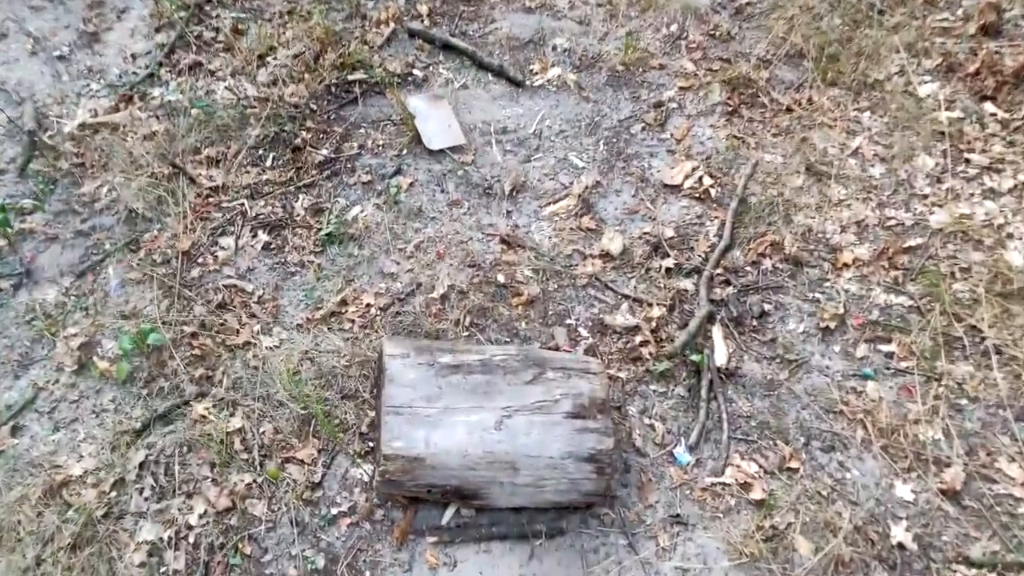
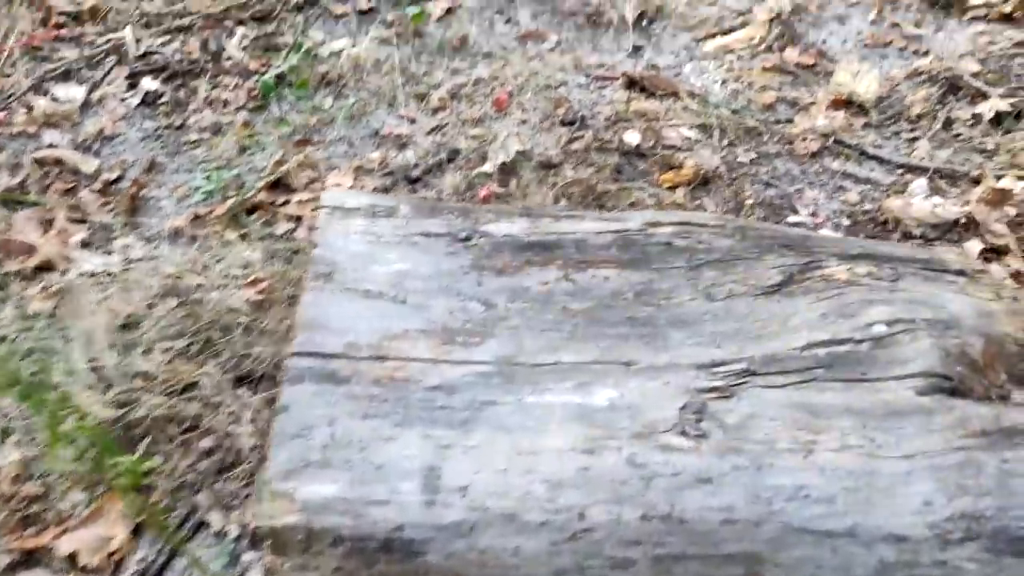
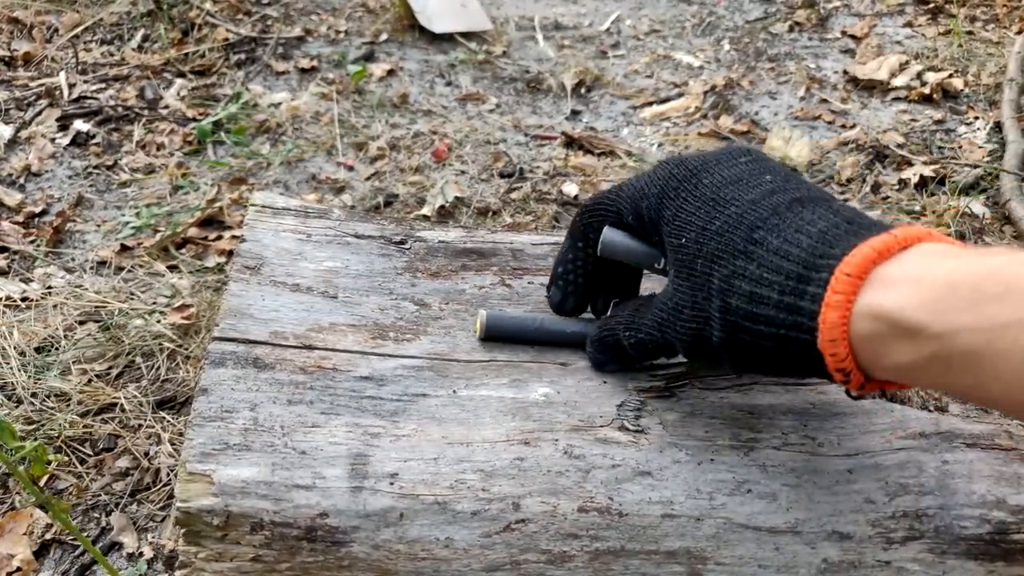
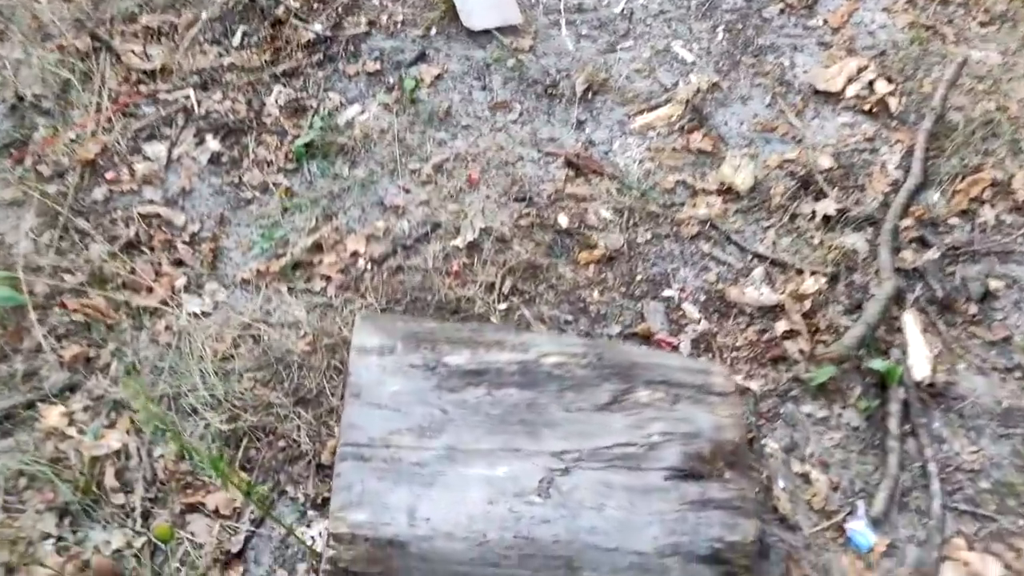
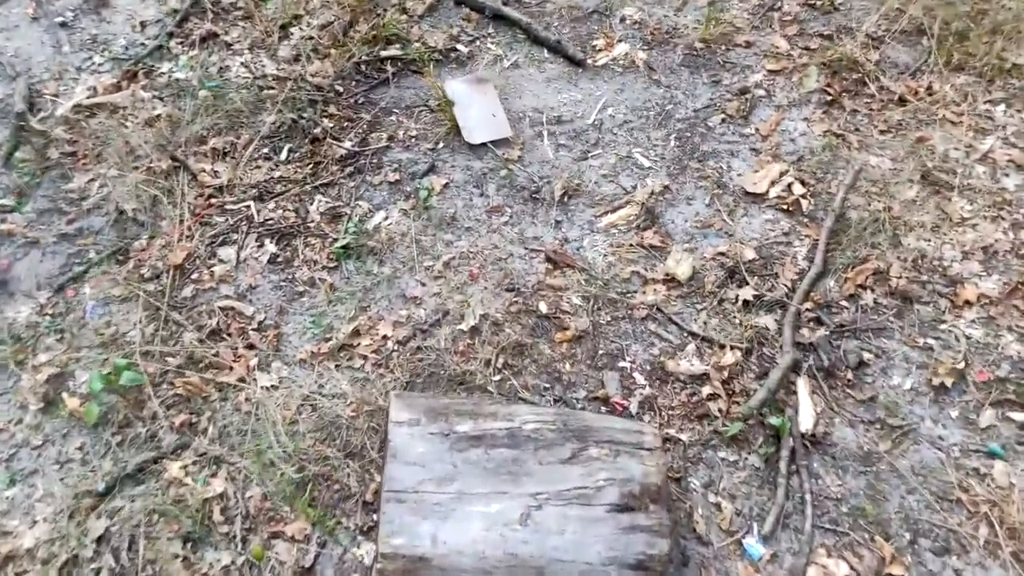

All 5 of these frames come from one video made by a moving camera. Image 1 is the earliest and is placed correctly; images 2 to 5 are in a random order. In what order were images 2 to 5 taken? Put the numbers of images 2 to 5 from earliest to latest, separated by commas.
5, 4, 2, 3
